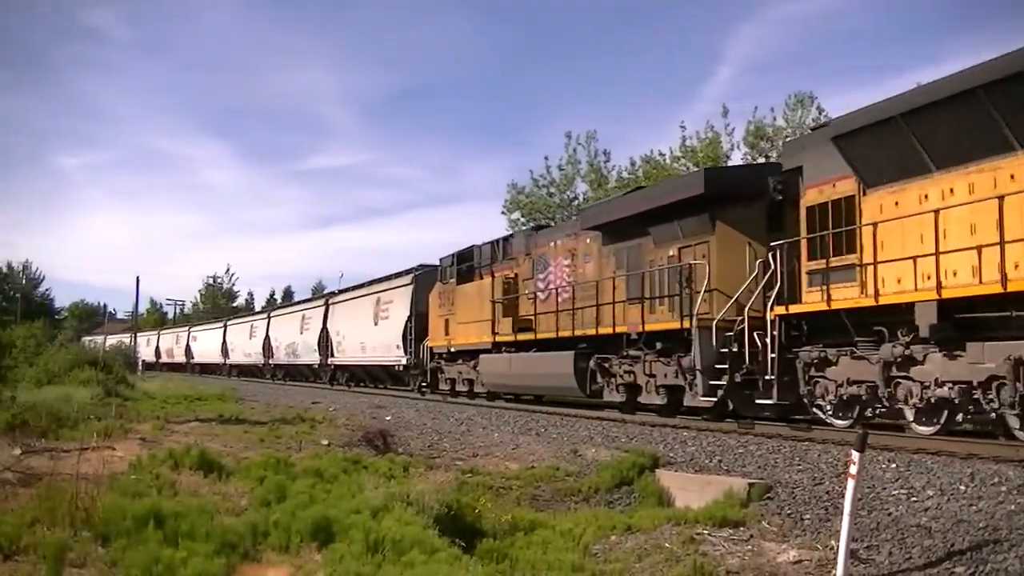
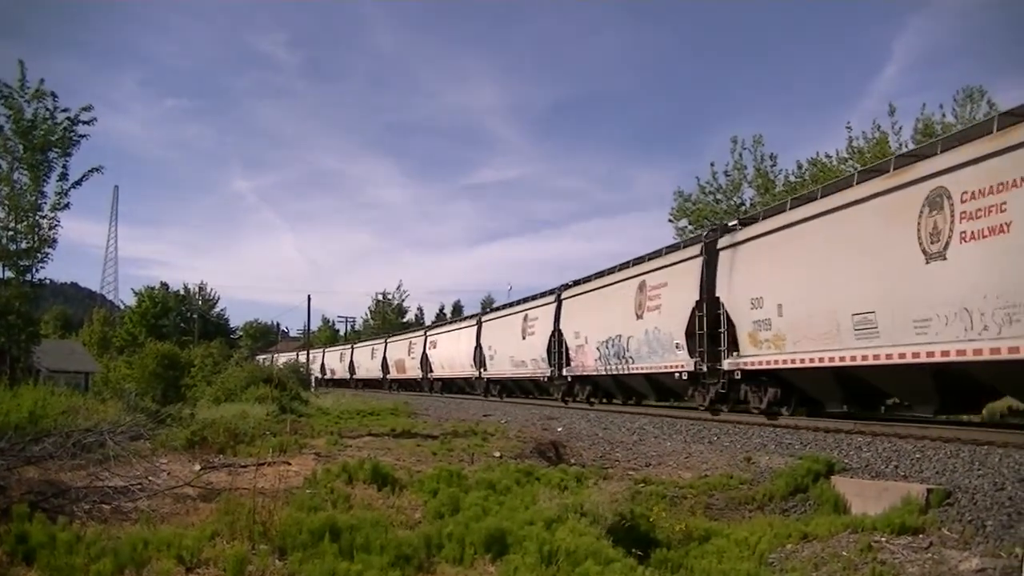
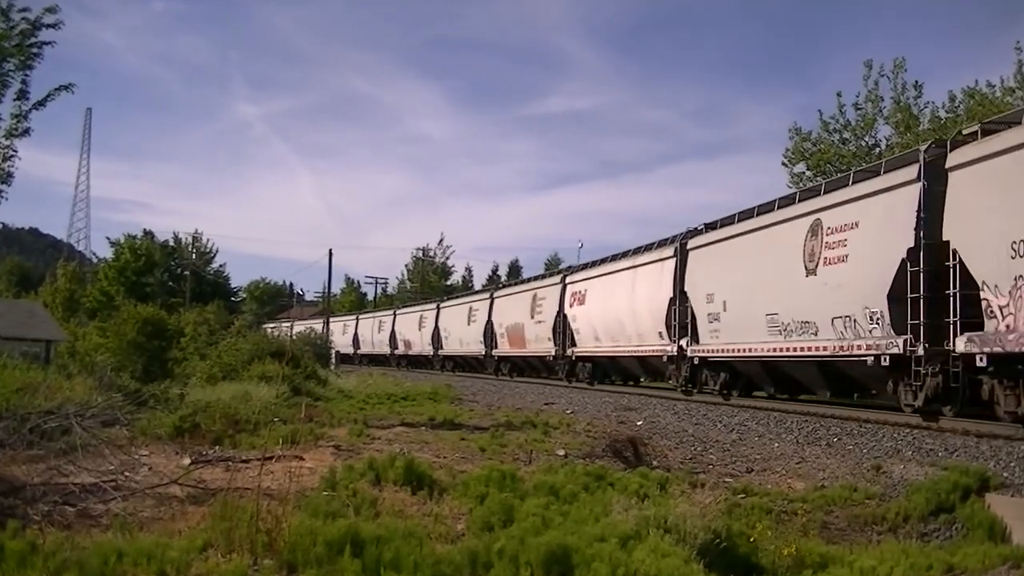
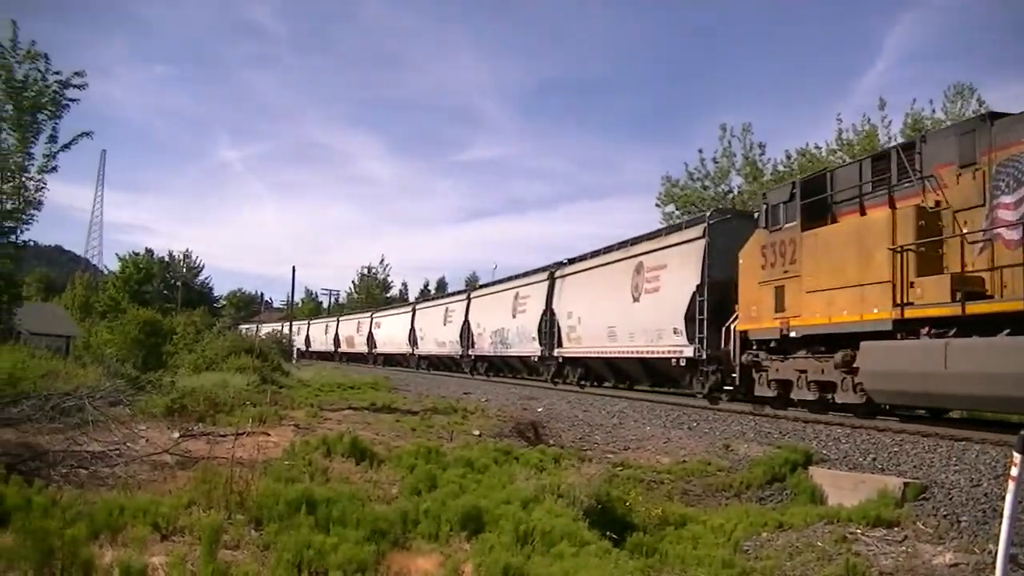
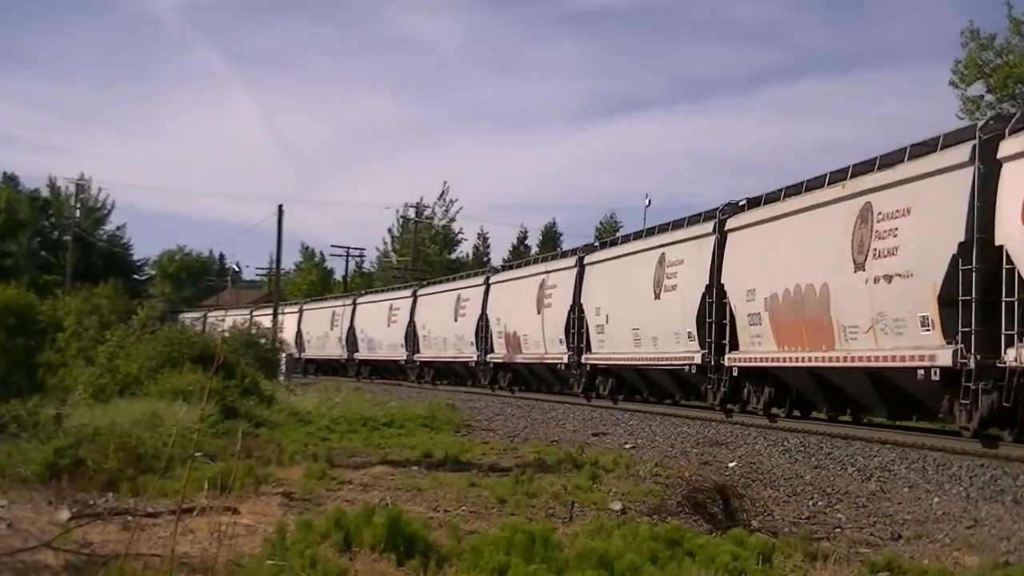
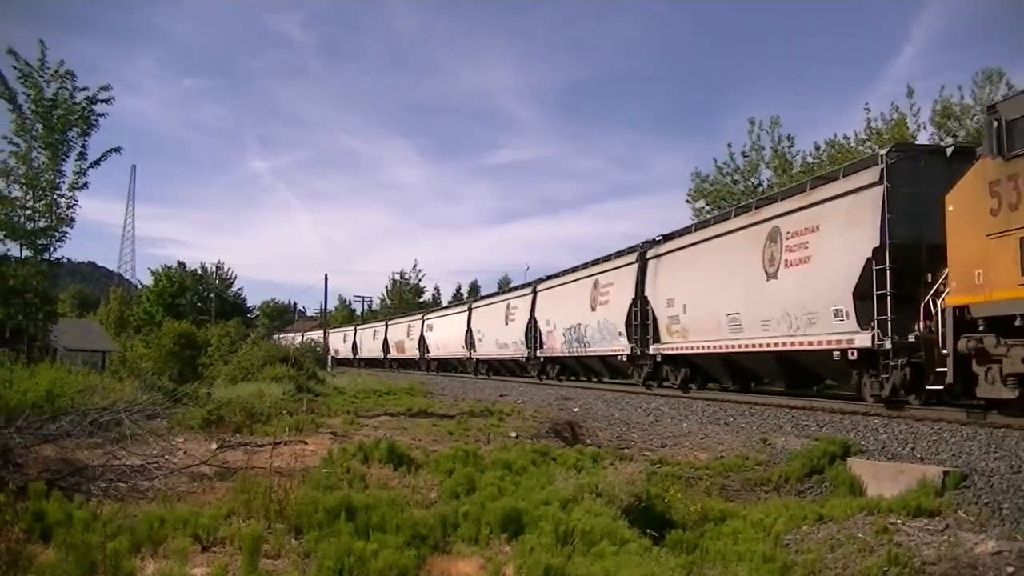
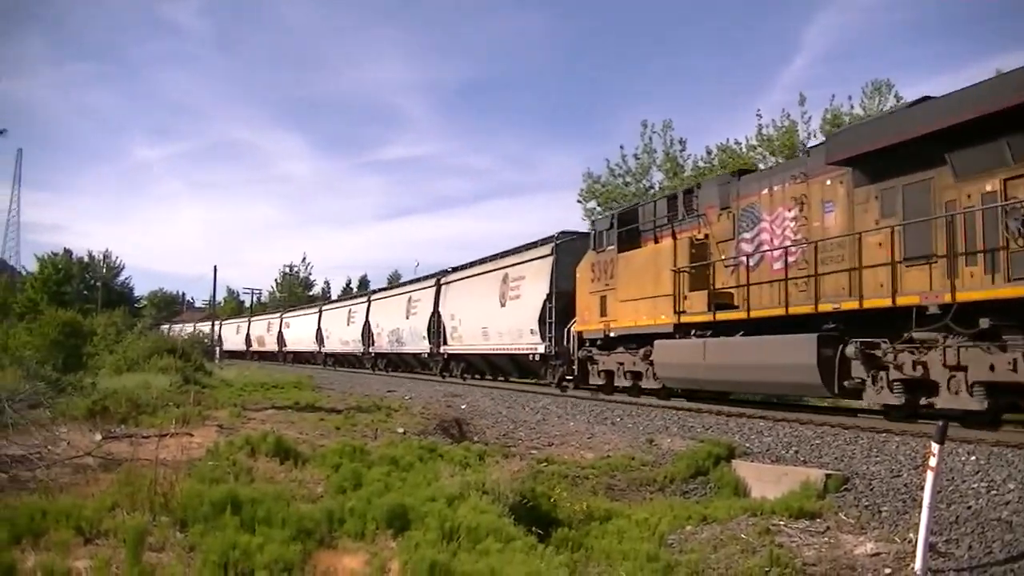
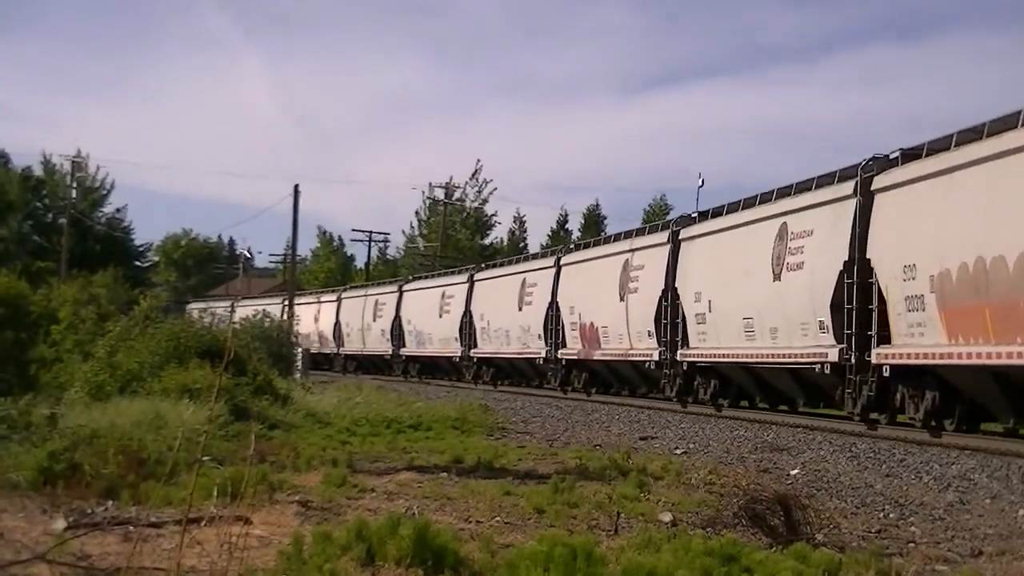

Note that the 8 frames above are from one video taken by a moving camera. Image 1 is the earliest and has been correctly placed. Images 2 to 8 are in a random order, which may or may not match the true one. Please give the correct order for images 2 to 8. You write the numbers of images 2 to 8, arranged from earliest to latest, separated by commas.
7, 4, 6, 2, 3, 5, 8
